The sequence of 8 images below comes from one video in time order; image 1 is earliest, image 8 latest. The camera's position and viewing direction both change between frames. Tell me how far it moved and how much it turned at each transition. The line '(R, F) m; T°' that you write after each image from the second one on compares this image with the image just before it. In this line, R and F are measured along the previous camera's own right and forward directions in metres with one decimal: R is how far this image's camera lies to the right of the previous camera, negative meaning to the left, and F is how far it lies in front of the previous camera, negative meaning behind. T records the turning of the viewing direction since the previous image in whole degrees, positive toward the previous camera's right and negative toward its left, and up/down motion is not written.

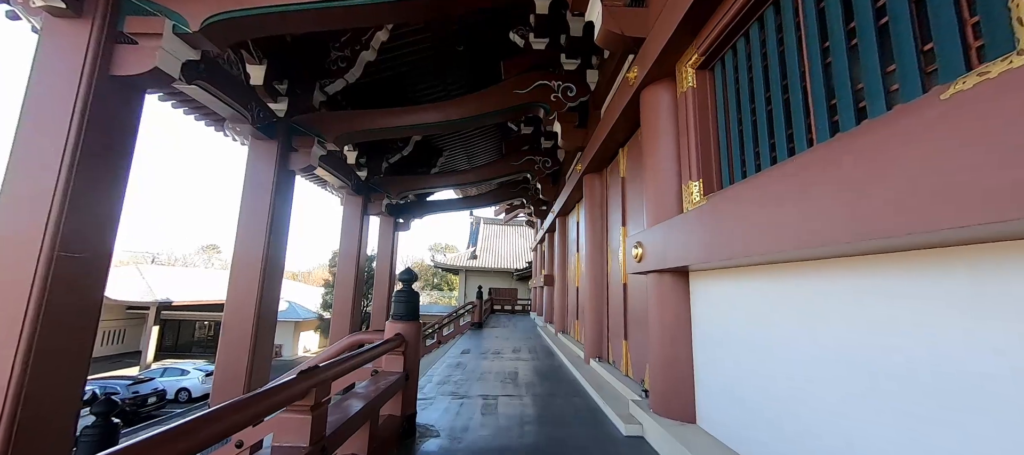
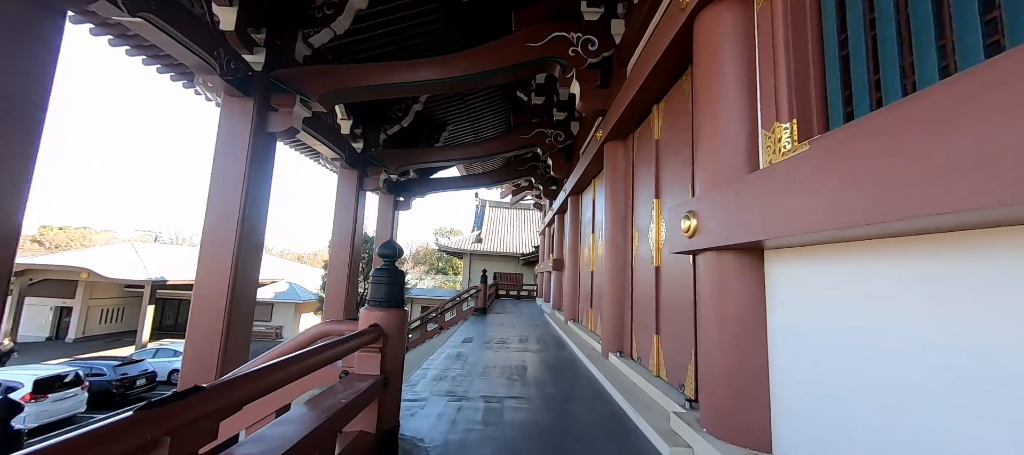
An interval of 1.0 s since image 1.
(0.0, +0.4) m; -1°
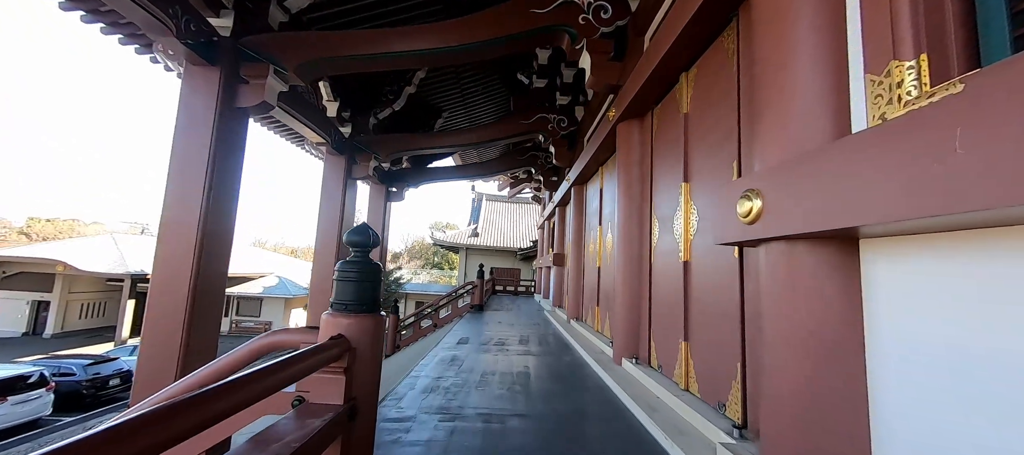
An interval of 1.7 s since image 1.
(0.0, +0.3) m; +1°
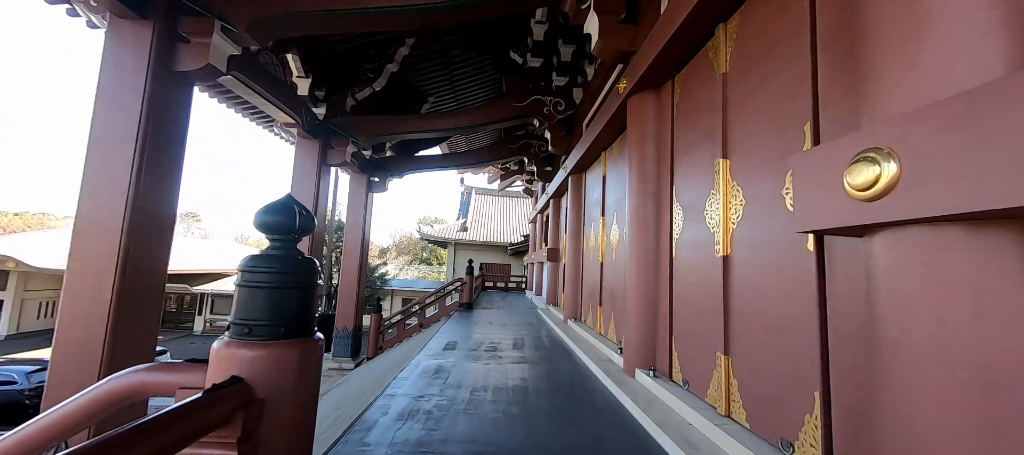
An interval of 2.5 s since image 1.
(0.0, +0.4) m; +2°
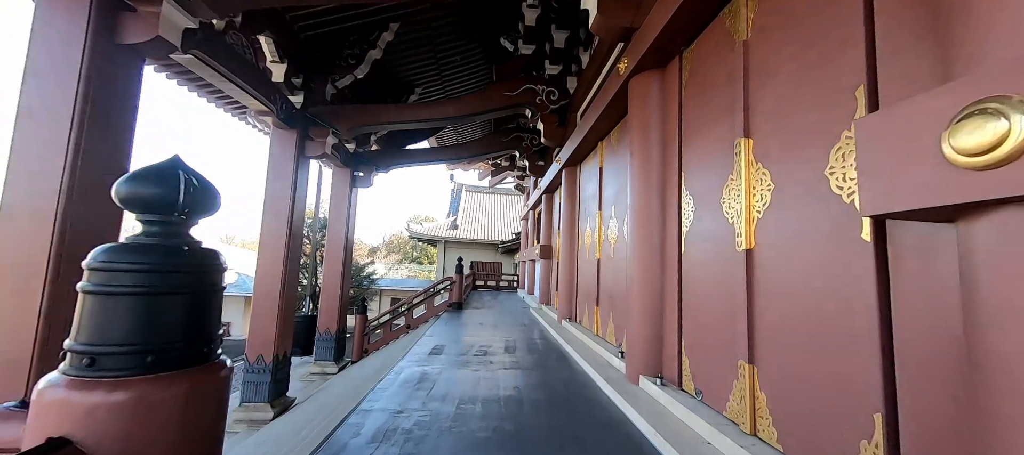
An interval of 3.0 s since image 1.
(0.0, +0.2) m; +1°
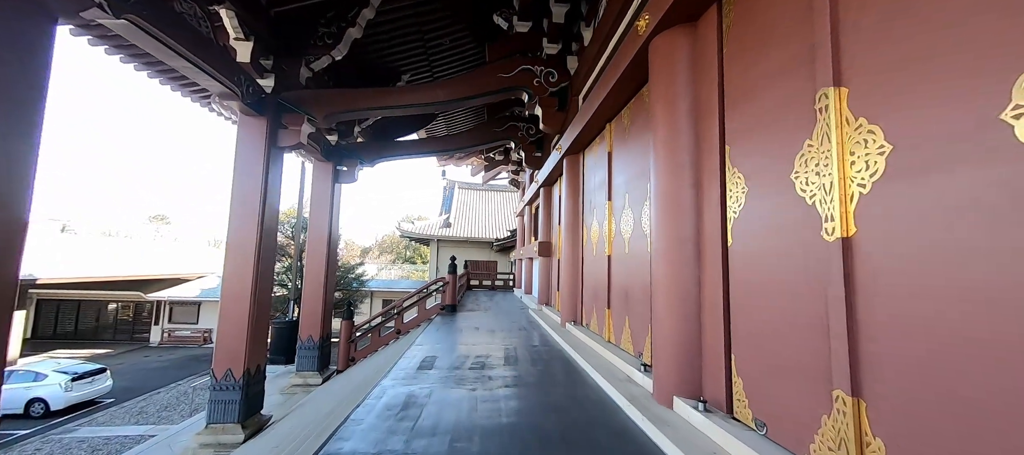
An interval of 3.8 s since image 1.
(0.0, +0.3) m; +1°
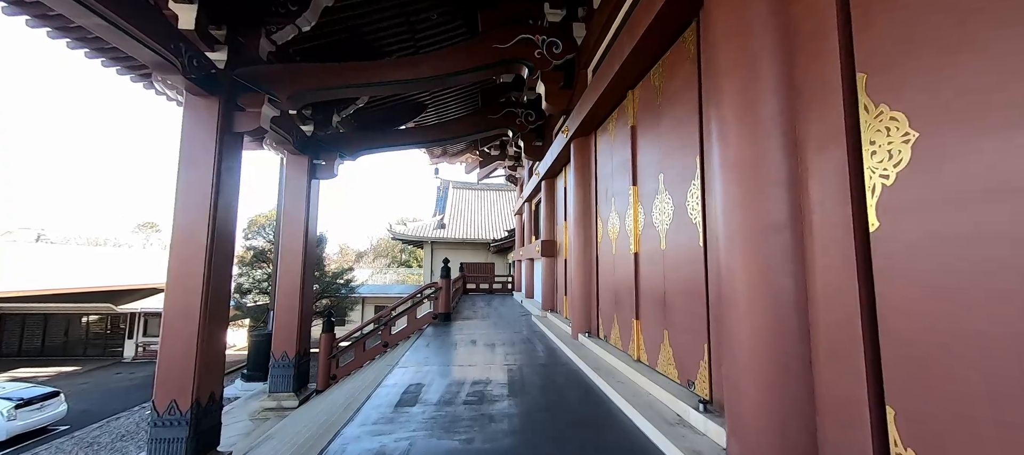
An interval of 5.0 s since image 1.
(0.0, +0.5) m; +1°
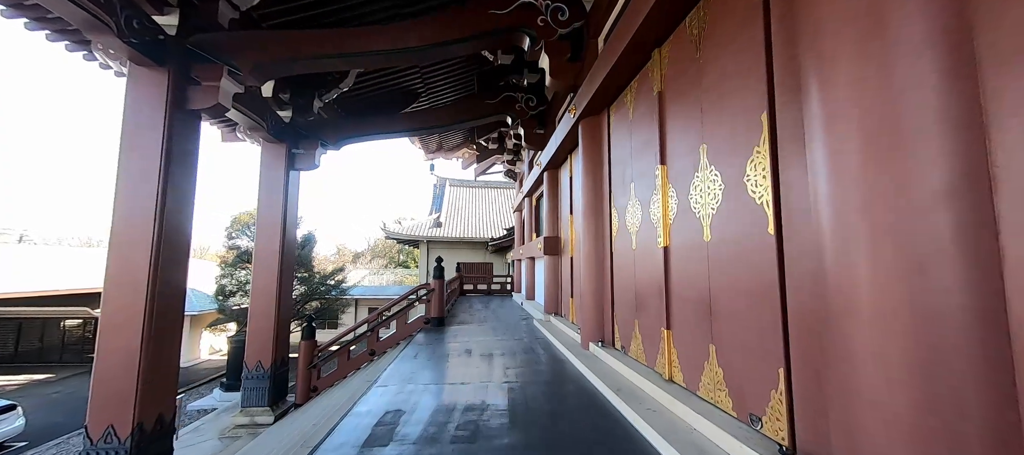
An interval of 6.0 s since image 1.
(0.0, +0.4) m; 0°
